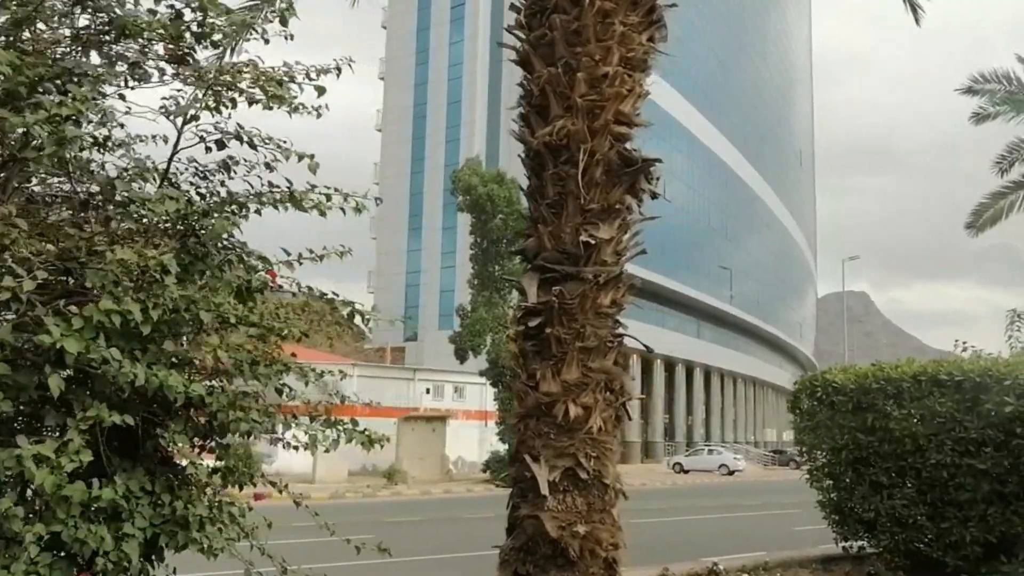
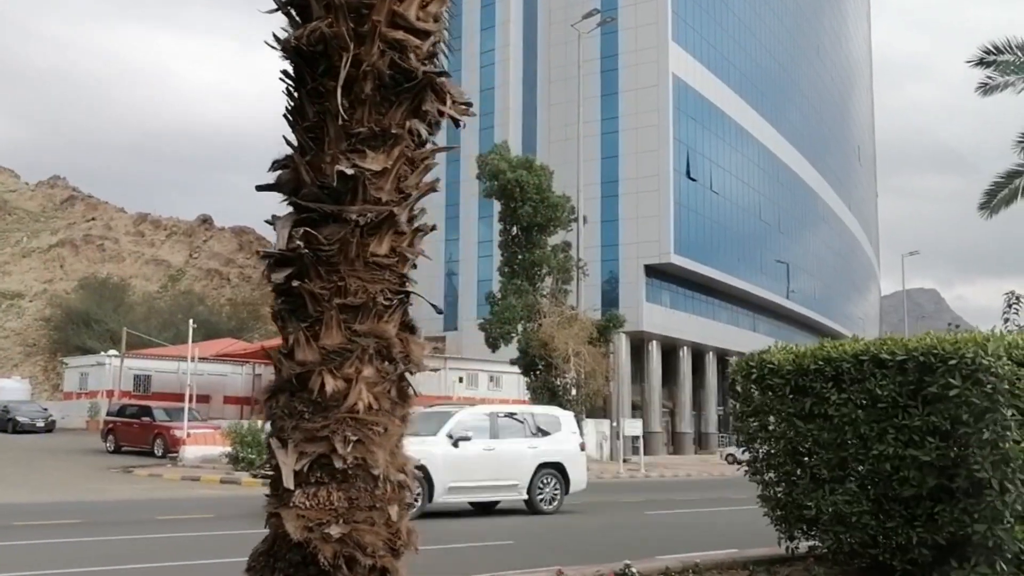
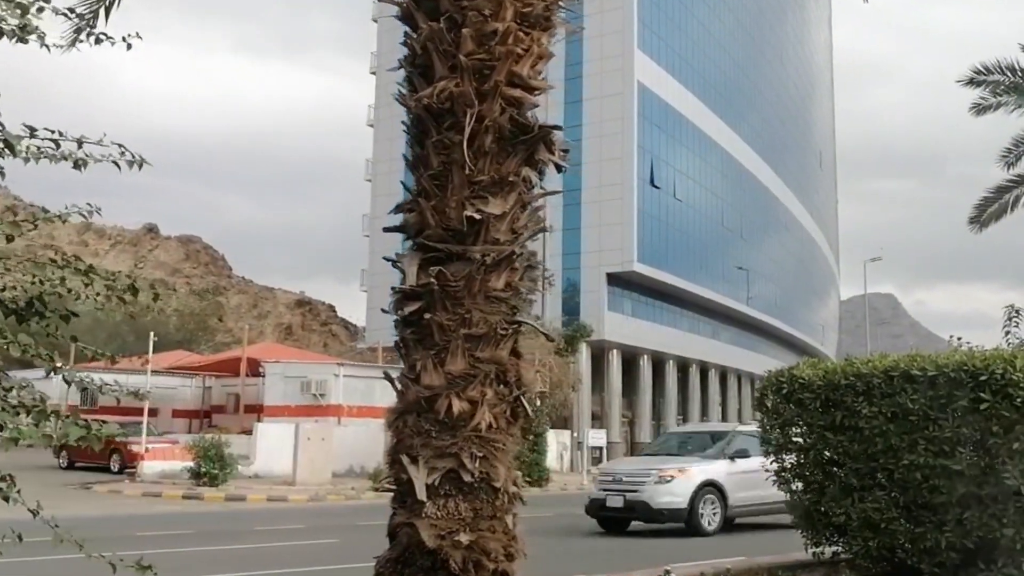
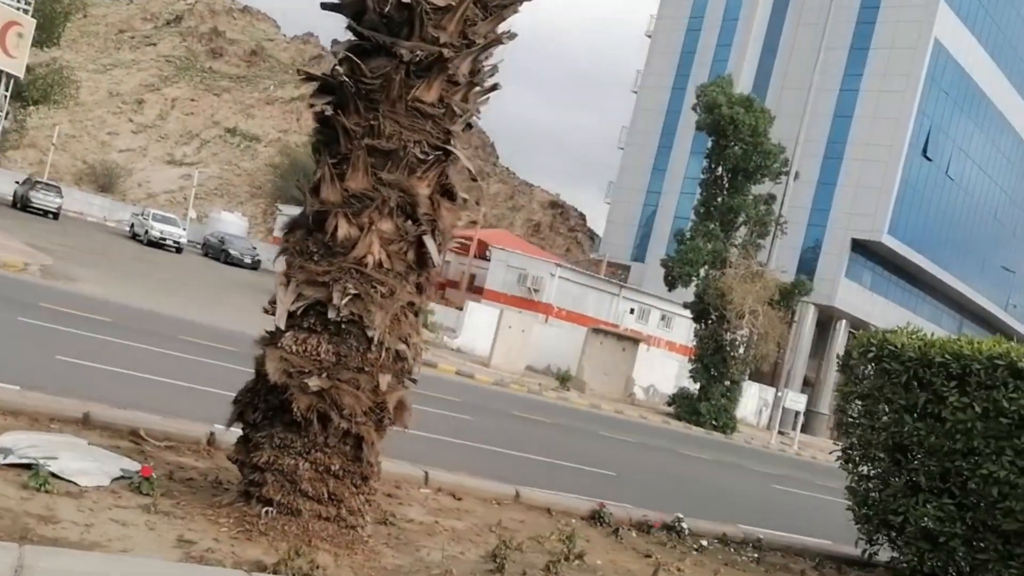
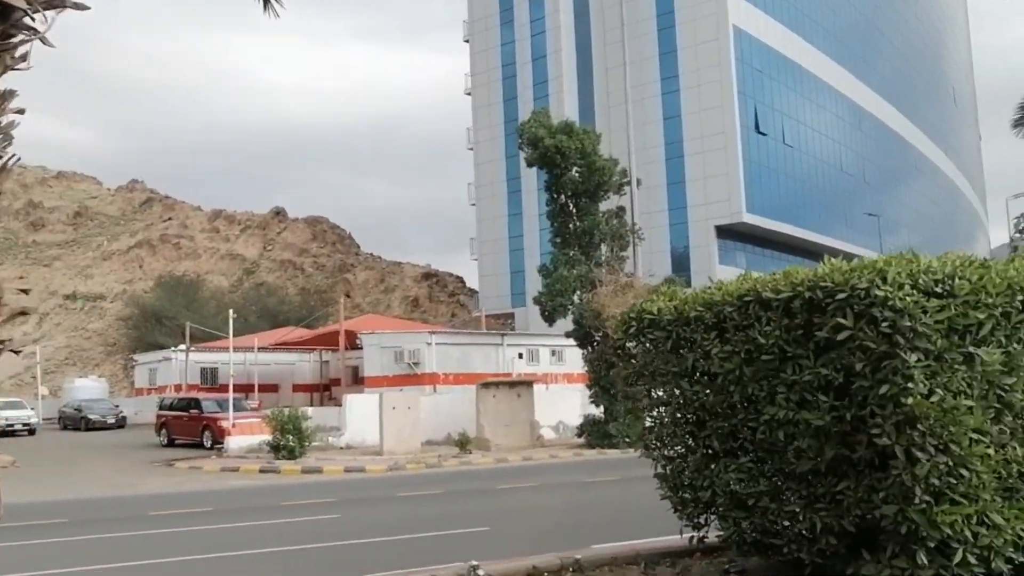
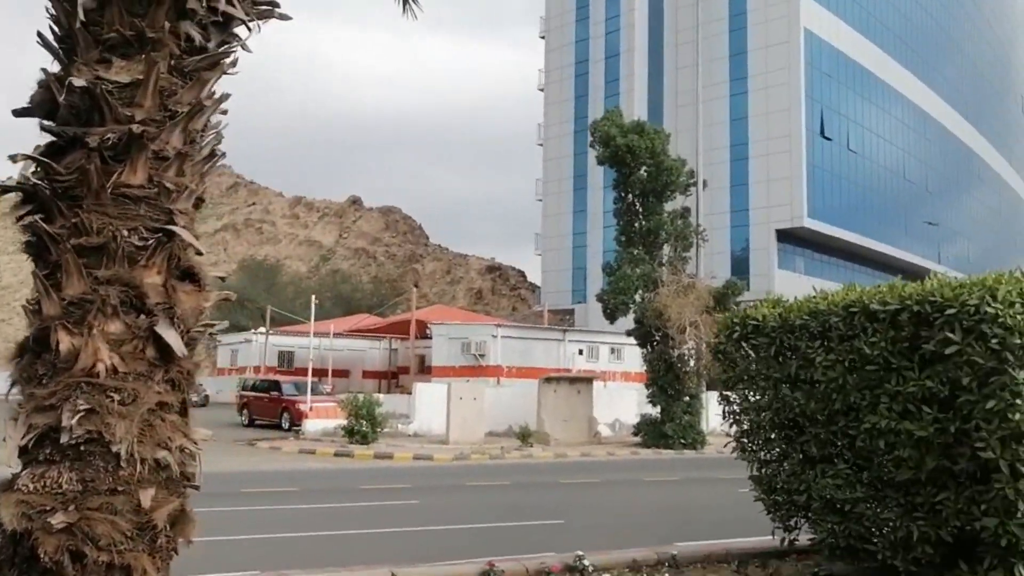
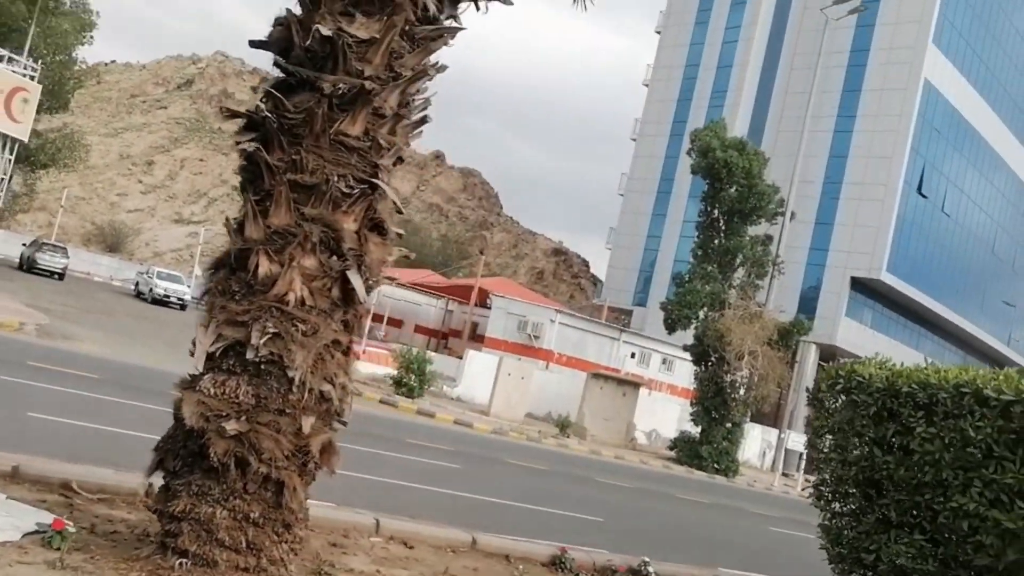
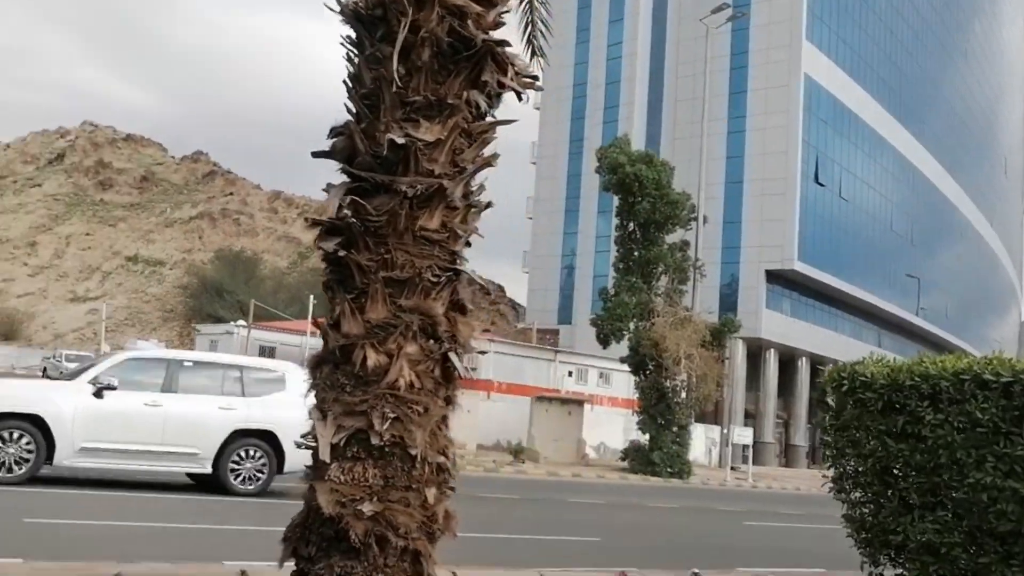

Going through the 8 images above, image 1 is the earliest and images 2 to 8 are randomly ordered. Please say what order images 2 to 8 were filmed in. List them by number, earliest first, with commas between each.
3, 2, 8, 4, 7, 6, 5
